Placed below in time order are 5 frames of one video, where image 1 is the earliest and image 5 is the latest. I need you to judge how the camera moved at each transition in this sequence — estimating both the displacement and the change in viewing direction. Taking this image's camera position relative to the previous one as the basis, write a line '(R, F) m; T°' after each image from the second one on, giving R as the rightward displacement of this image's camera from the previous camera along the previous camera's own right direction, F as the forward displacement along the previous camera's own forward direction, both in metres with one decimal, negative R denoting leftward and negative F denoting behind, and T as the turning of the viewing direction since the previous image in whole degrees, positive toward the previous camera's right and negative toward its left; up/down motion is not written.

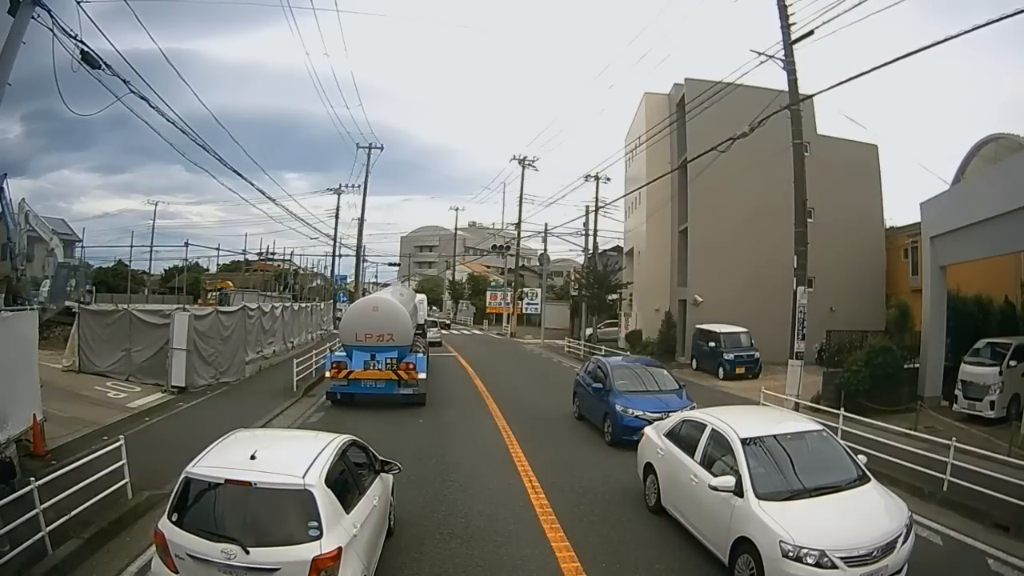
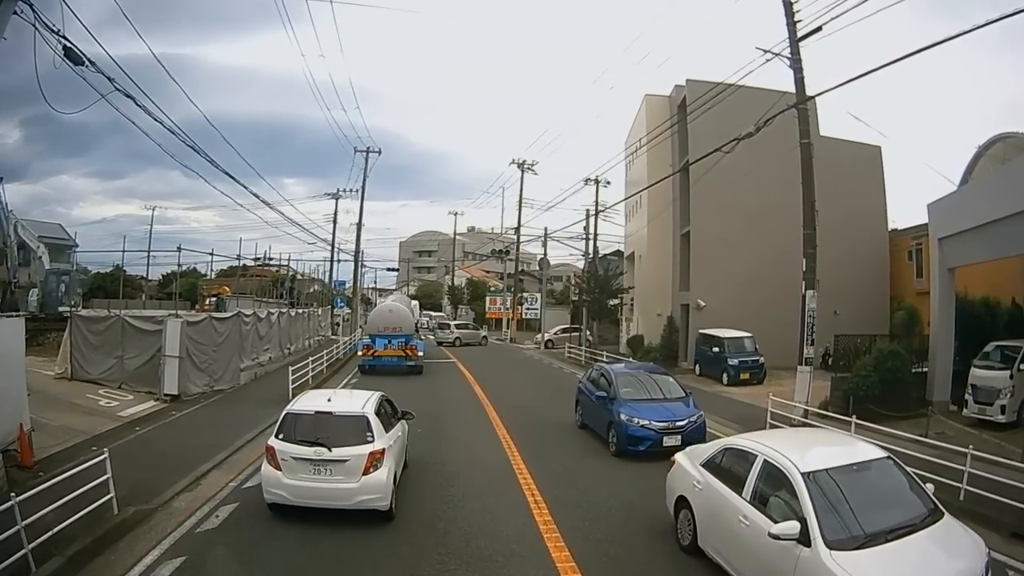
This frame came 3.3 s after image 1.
(0.0, +0.4) m; 0°
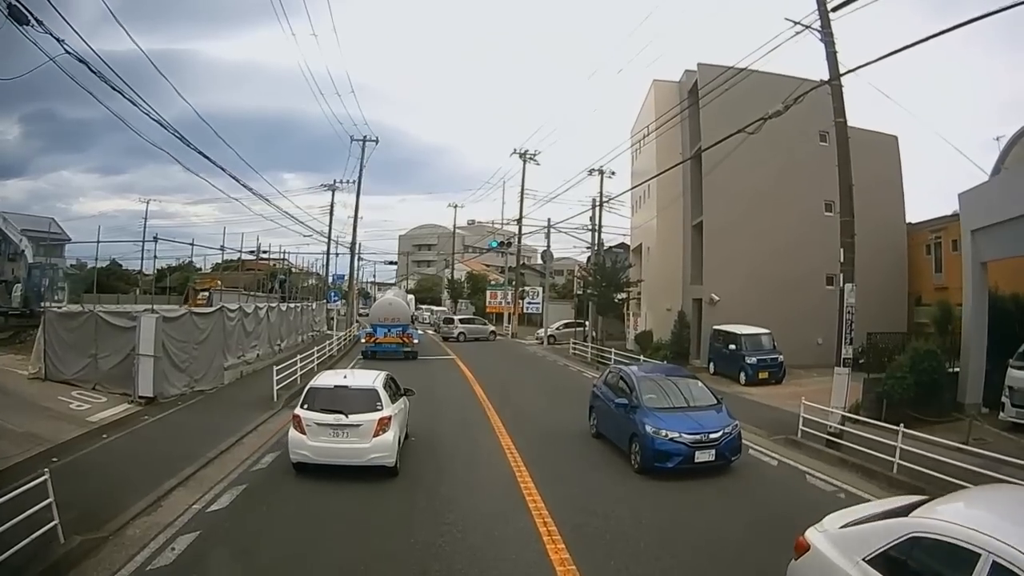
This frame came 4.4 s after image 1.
(-0.1, +1.3) m; 0°
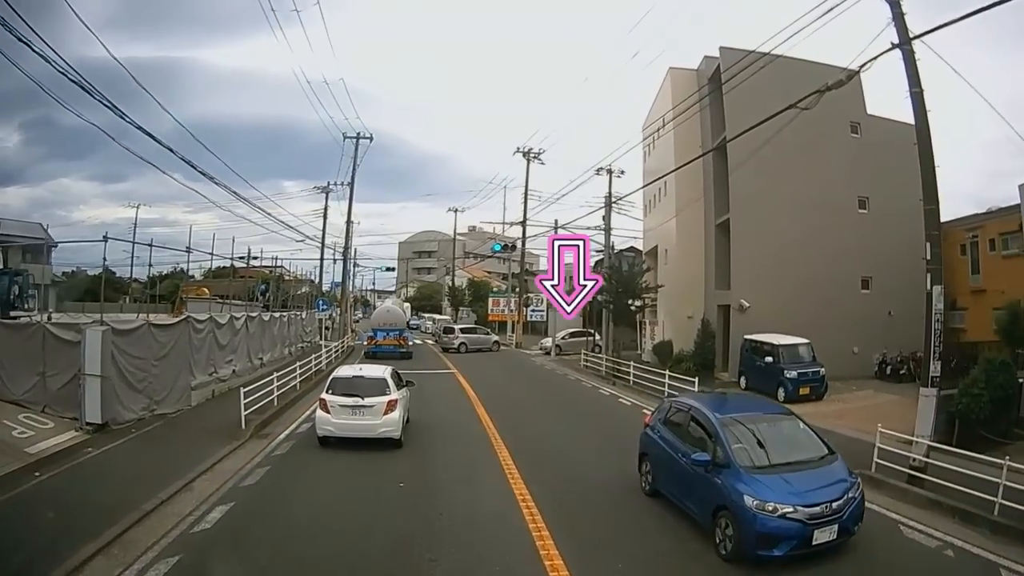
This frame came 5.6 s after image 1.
(-0.2, +2.1) m; 0°
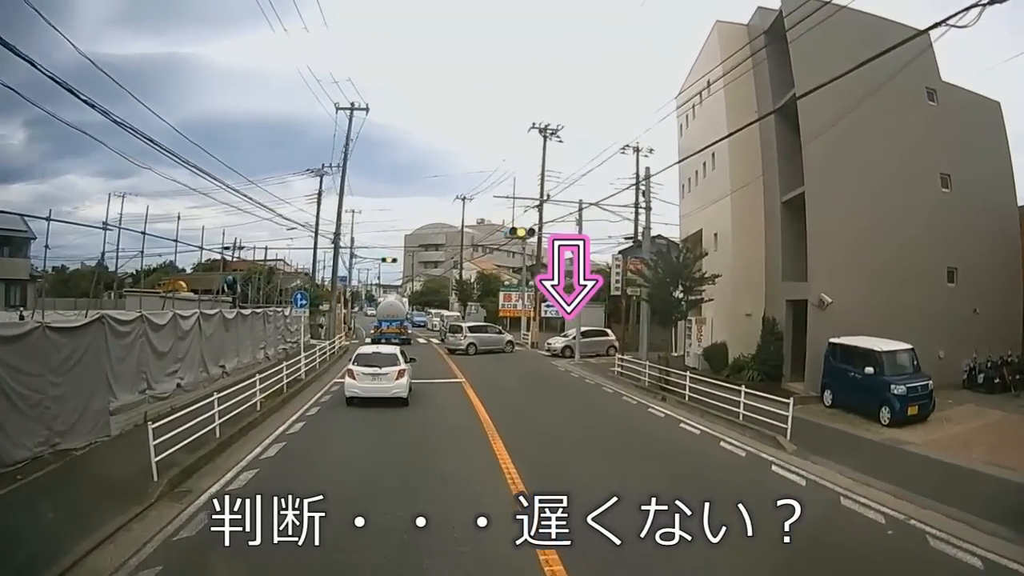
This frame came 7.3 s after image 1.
(-0.4, +3.8) m; -1°
